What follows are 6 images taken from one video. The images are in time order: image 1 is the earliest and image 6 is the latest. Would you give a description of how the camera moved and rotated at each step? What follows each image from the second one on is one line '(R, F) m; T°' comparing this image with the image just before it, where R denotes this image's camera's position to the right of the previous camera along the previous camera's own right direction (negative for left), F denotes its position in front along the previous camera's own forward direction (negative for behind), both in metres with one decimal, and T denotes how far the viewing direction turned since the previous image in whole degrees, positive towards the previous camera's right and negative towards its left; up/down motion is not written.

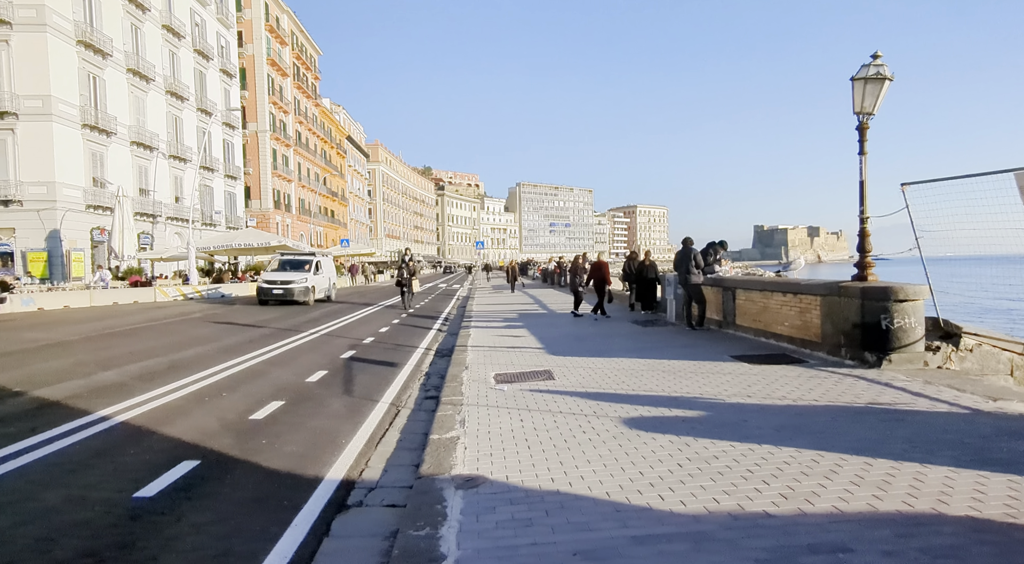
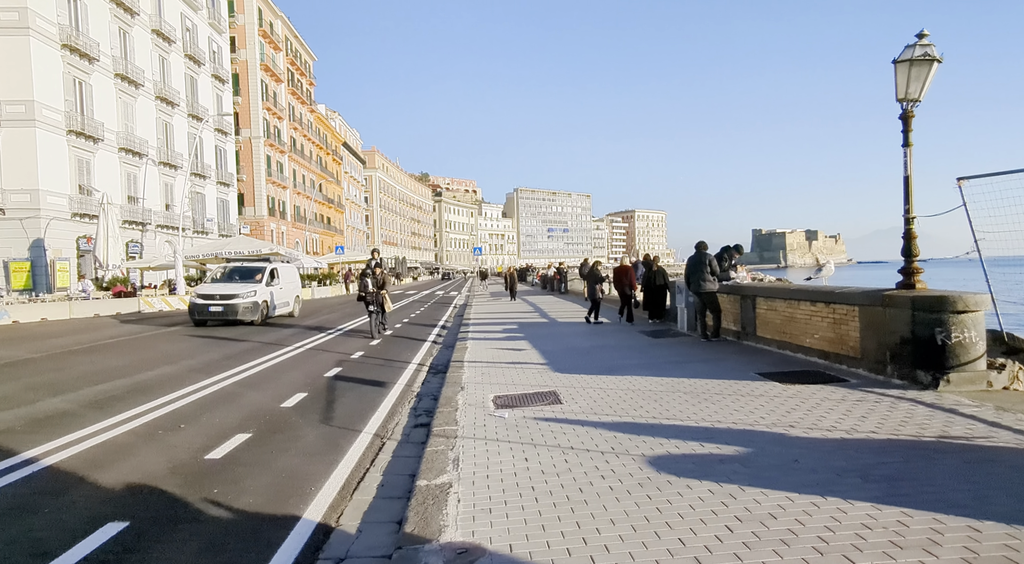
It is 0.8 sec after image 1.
(0.0, +1.0) m; 0°
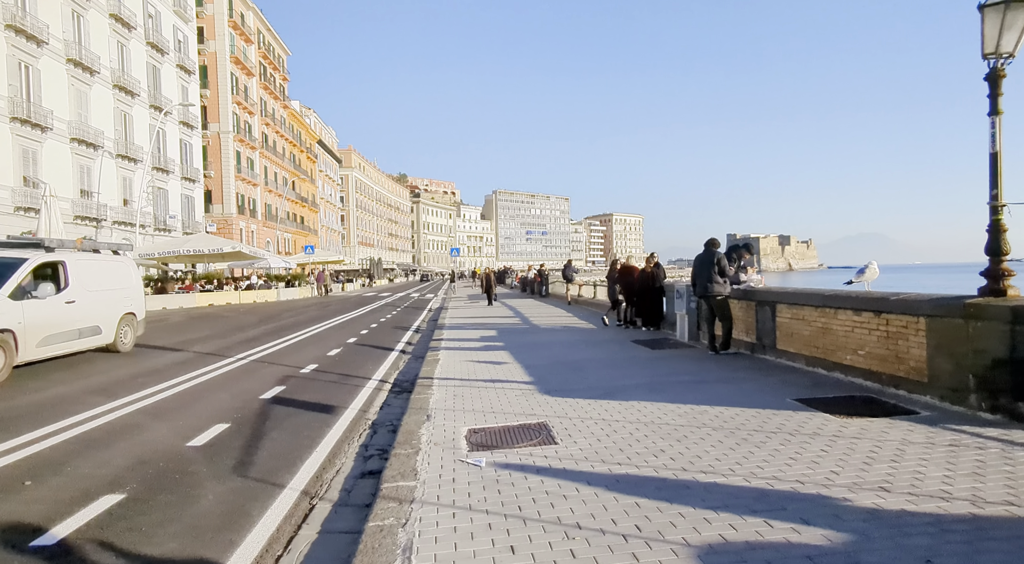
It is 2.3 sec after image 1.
(0.0, +1.7) m; +2°
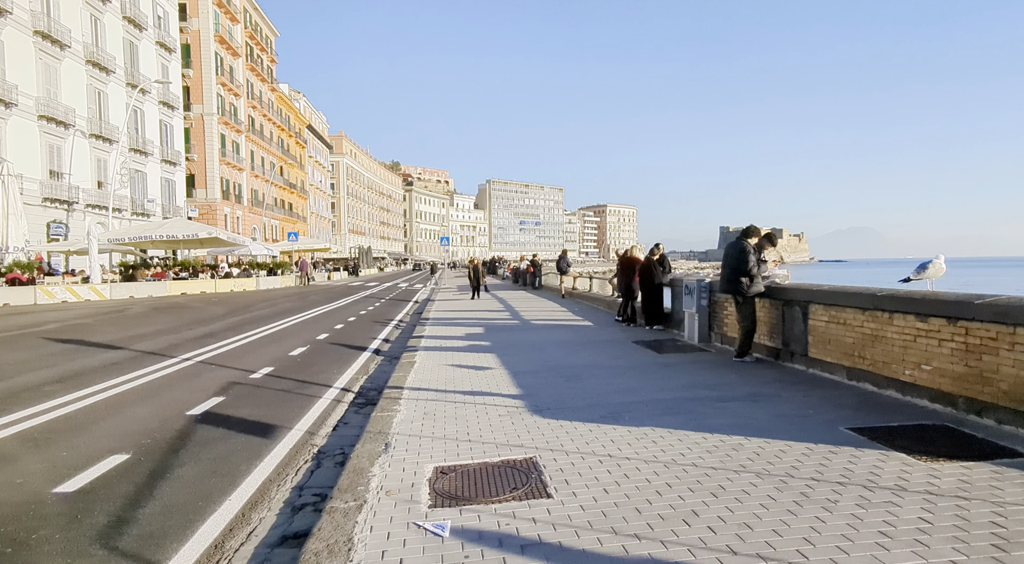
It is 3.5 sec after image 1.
(+0.1, +1.5) m; +1°
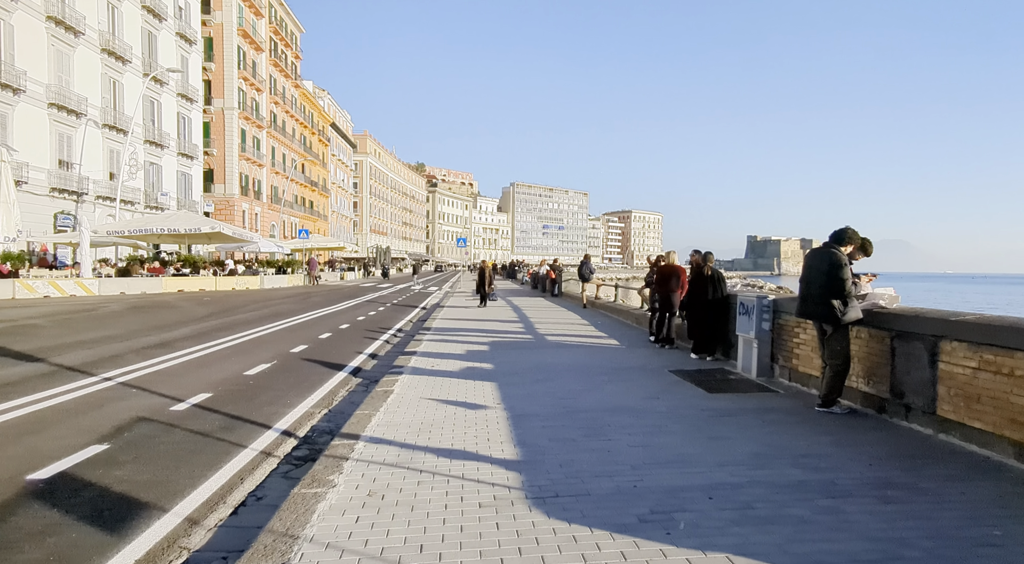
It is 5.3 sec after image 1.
(+0.2, +2.2) m; -2°
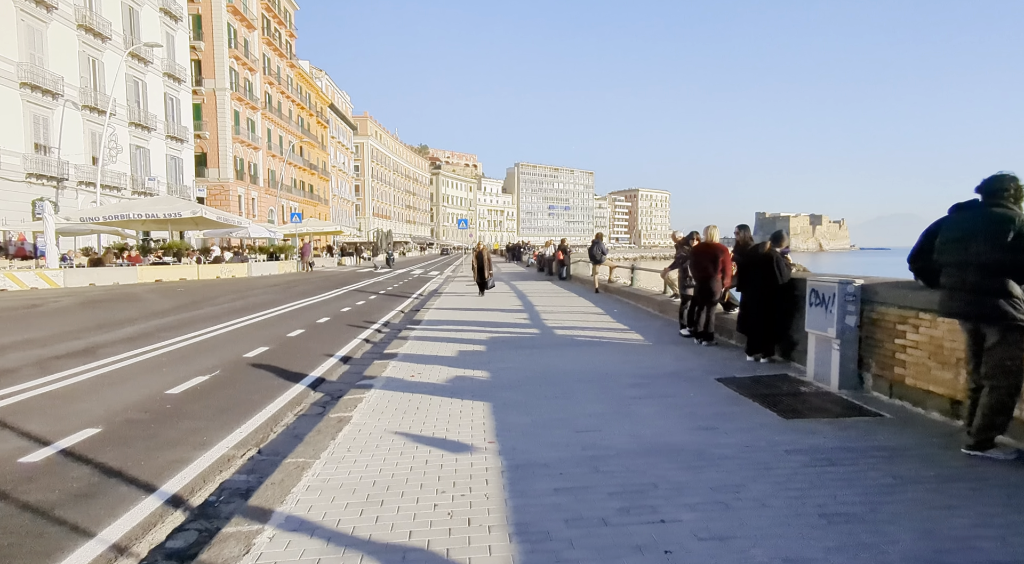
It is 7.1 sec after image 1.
(+0.1, +2.1) m; -1°
